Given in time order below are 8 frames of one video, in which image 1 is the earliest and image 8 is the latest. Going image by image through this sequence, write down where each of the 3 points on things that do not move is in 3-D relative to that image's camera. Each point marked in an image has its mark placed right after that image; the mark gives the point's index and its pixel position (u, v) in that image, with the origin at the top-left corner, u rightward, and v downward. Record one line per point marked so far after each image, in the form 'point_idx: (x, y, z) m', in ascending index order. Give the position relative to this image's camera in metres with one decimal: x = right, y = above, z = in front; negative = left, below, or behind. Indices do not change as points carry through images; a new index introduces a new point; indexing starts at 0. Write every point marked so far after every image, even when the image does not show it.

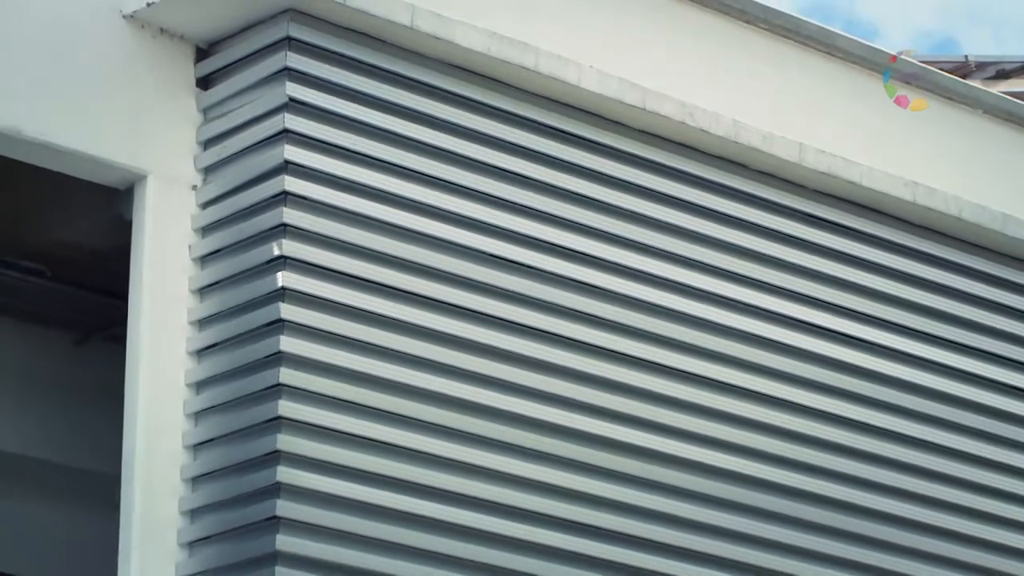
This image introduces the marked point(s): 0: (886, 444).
0: (+1.5, -0.6, +5.1) m
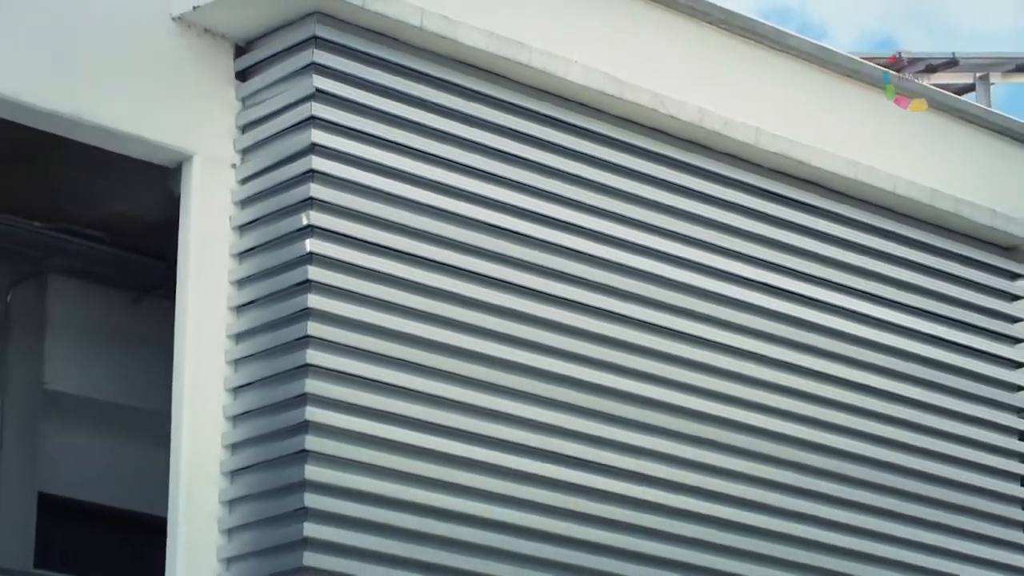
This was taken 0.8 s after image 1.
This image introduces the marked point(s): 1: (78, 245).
0: (+1.5, -0.5, +6.0) m
1: (-1.9, +0.2, +6.1) m
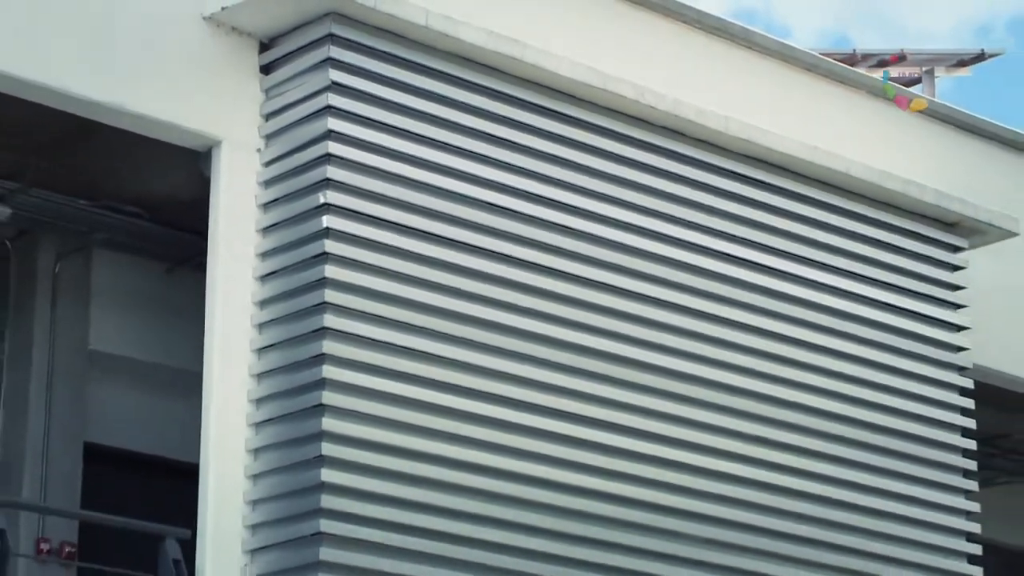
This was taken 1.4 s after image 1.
0: (+1.4, -0.3, +6.7) m
1: (-2.0, +0.3, +6.8) m
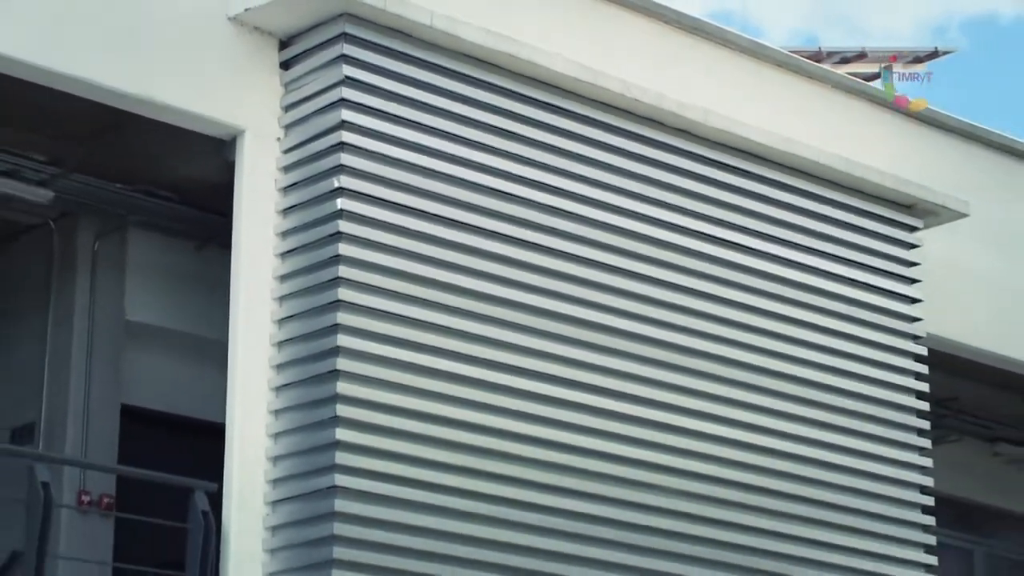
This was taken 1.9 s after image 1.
0: (+1.4, -0.2, +7.4) m
1: (-2.0, +0.5, +7.5) m
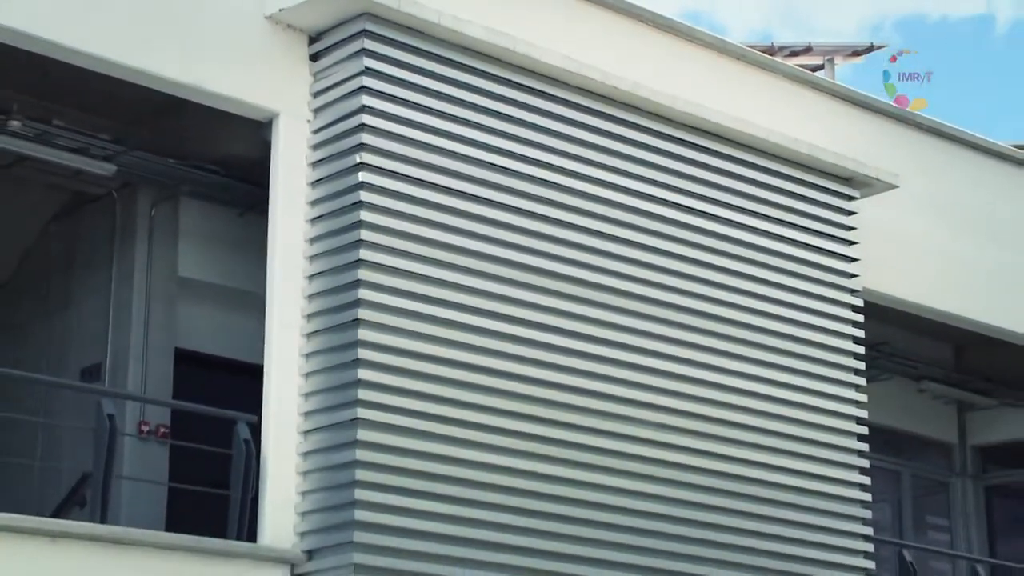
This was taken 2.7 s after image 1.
0: (+1.4, +0.1, +8.7) m
1: (-2.0, +0.7, +8.8) m
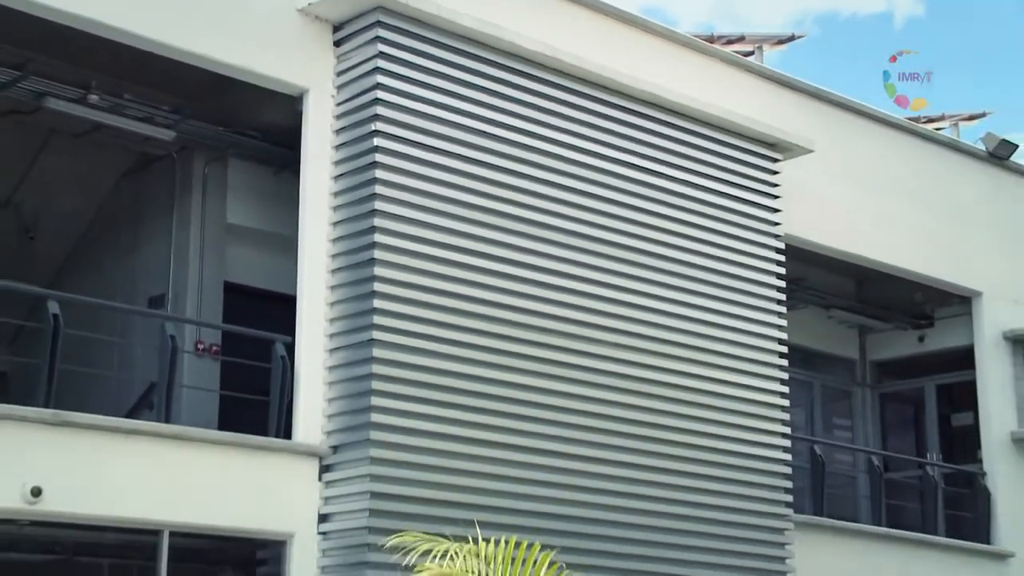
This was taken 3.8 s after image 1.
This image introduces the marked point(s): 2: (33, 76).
0: (+1.3, +0.5, +10.8) m
1: (-2.1, +1.2, +10.7) m
2: (-3.6, +1.6, +10.1) m
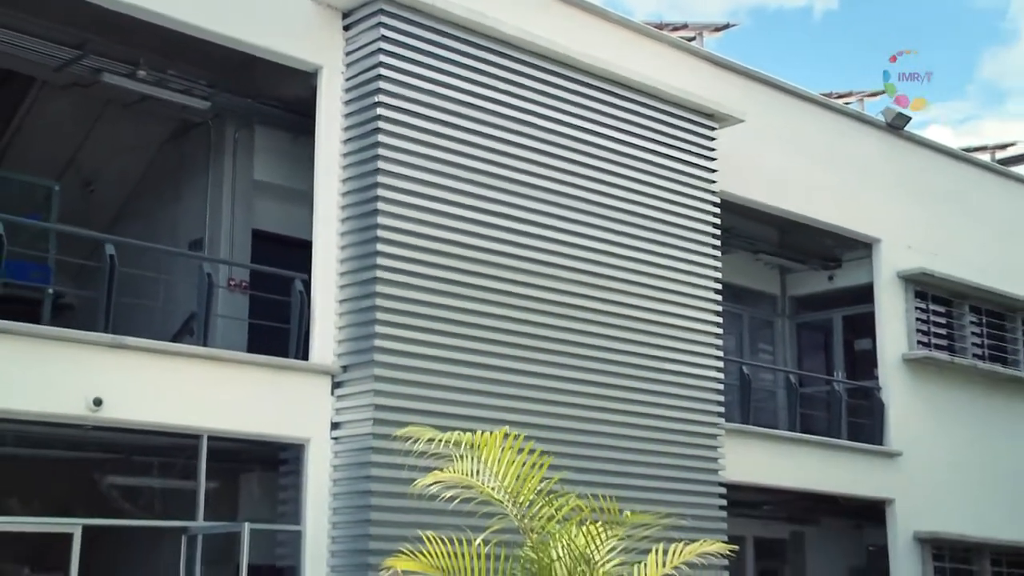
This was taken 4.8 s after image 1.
0: (+1.1, +1.0, +12.9) m
1: (-2.3, +1.7, +12.8) m
2: (-3.8, +2.1, +12.1) m
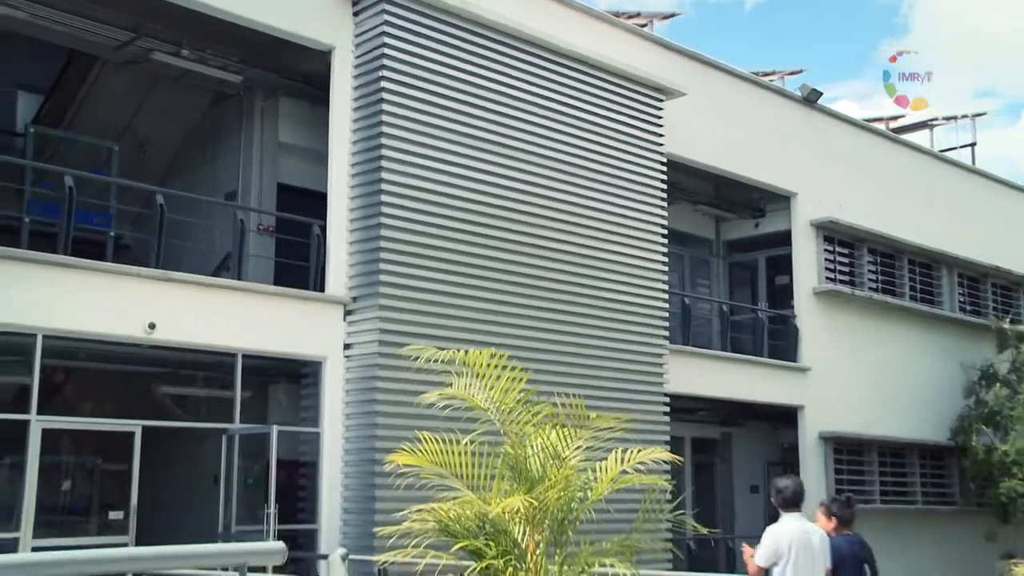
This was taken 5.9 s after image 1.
0: (+0.9, +1.7, +15.6) m
1: (-2.5, +2.3, +15.4) m
2: (-3.9, +2.7, +14.6) m
